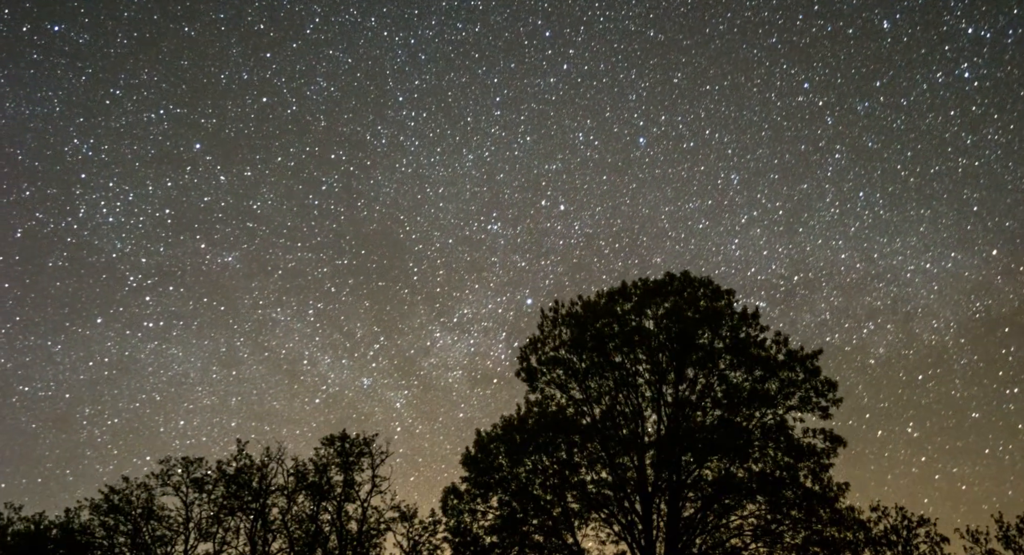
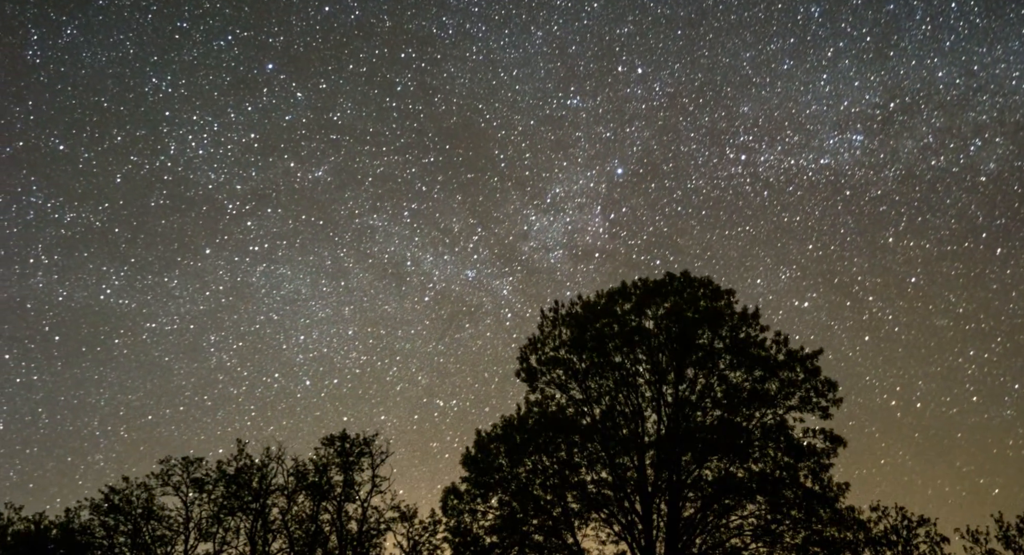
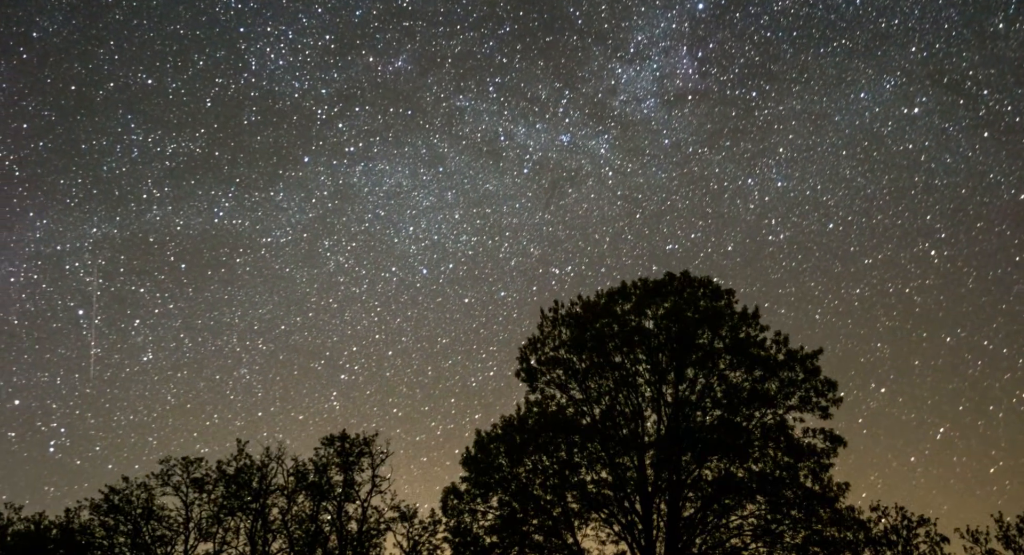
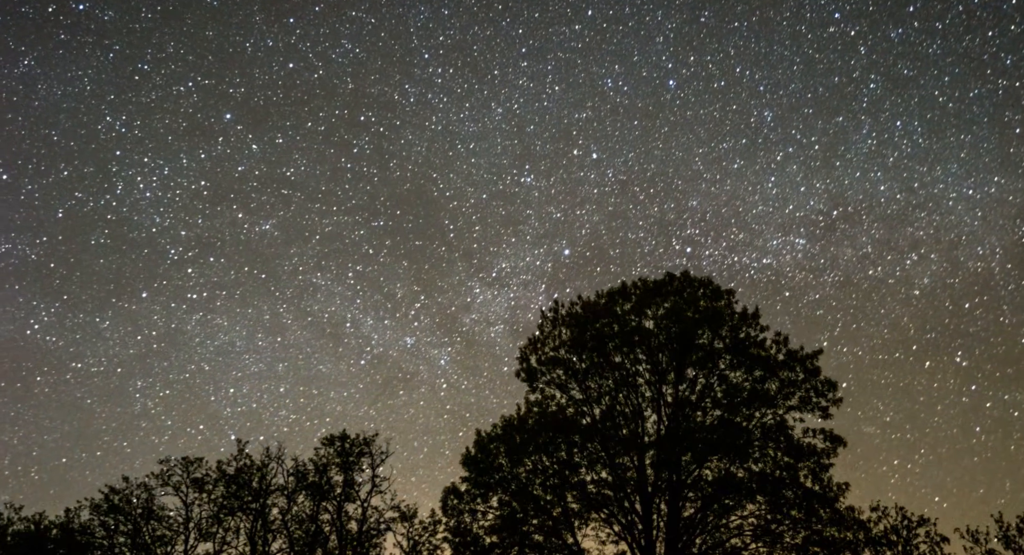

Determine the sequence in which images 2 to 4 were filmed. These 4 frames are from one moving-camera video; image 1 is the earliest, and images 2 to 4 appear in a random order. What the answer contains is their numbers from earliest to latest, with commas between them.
4, 2, 3
